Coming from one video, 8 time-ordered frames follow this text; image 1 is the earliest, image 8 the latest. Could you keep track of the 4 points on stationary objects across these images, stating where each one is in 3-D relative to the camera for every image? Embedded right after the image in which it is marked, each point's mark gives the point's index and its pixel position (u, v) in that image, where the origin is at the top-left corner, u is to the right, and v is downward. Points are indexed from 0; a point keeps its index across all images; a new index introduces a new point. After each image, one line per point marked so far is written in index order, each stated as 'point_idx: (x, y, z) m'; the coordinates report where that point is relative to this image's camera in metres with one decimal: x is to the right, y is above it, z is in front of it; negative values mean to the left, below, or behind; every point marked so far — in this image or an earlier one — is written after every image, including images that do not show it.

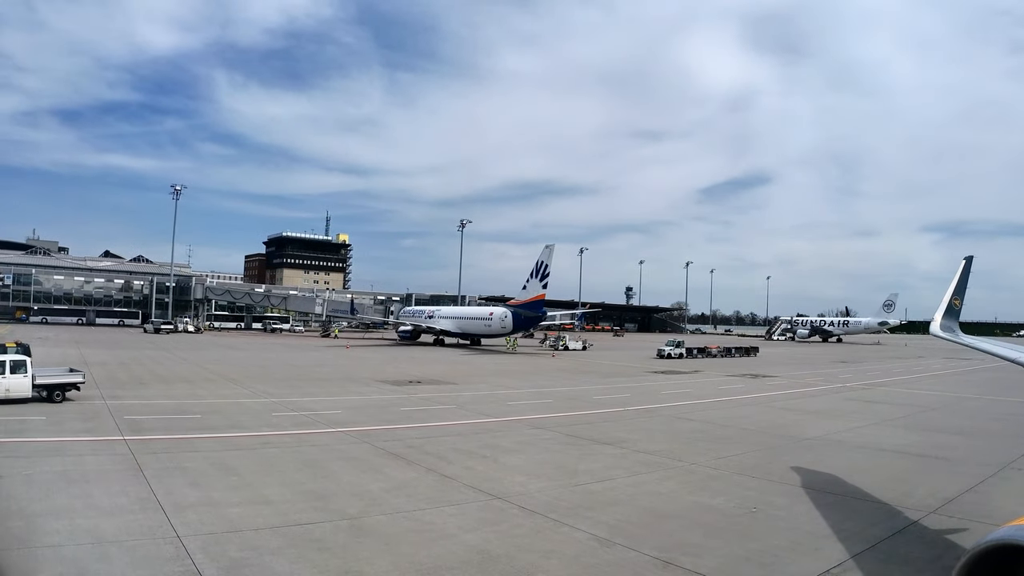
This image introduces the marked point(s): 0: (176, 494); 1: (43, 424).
0: (-5.2, -3.2, +9.3) m
1: (-10.6, -3.1, +13.4) m
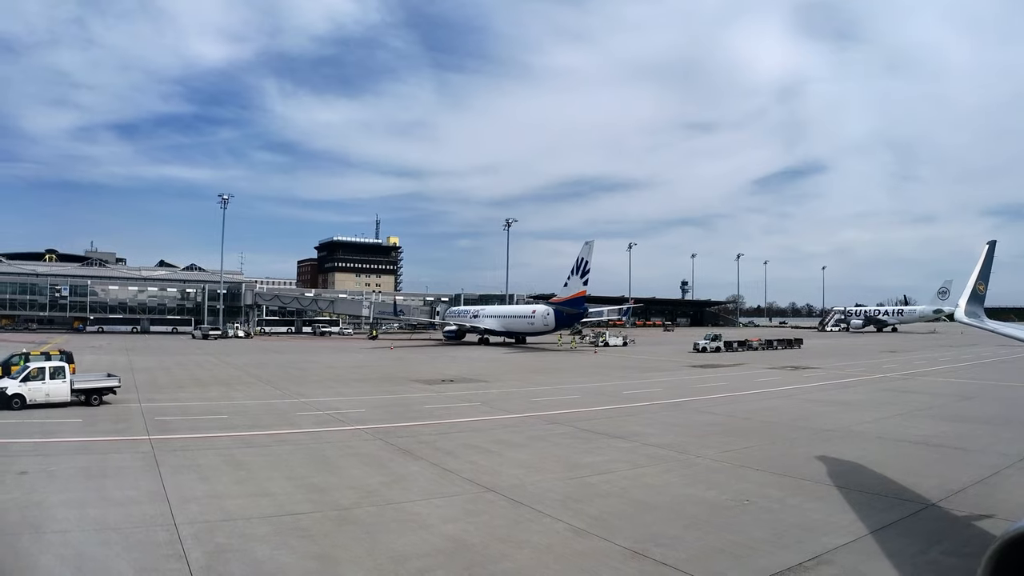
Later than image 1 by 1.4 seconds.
0: (-5.5, -3.3, +10.0) m
1: (-10.6, -3.3, +14.4) m
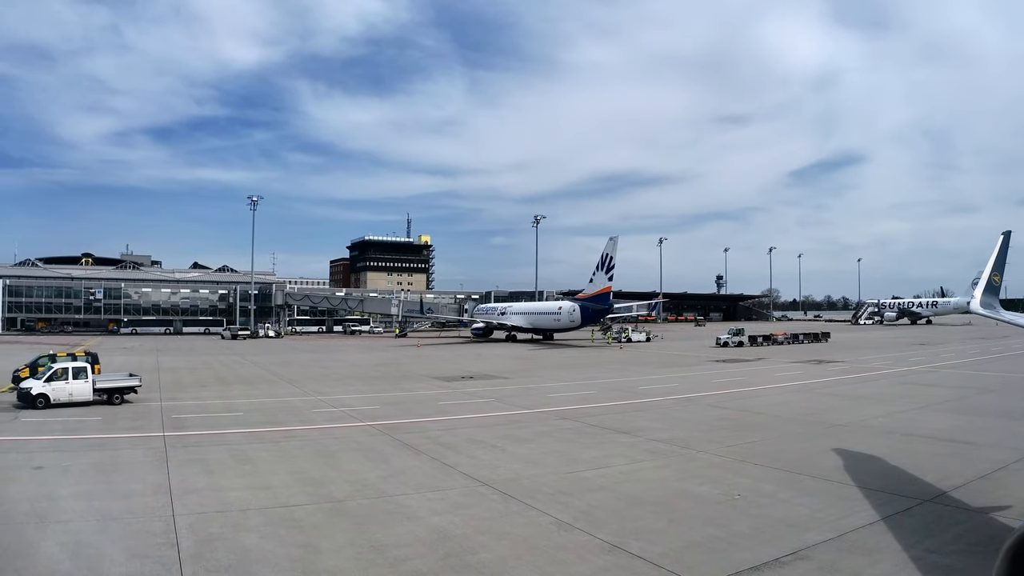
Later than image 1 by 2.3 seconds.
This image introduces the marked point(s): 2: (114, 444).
0: (-5.7, -3.4, +10.5) m
1: (-10.6, -3.4, +15.1) m
2: (-8.6, -3.3, +12.9) m
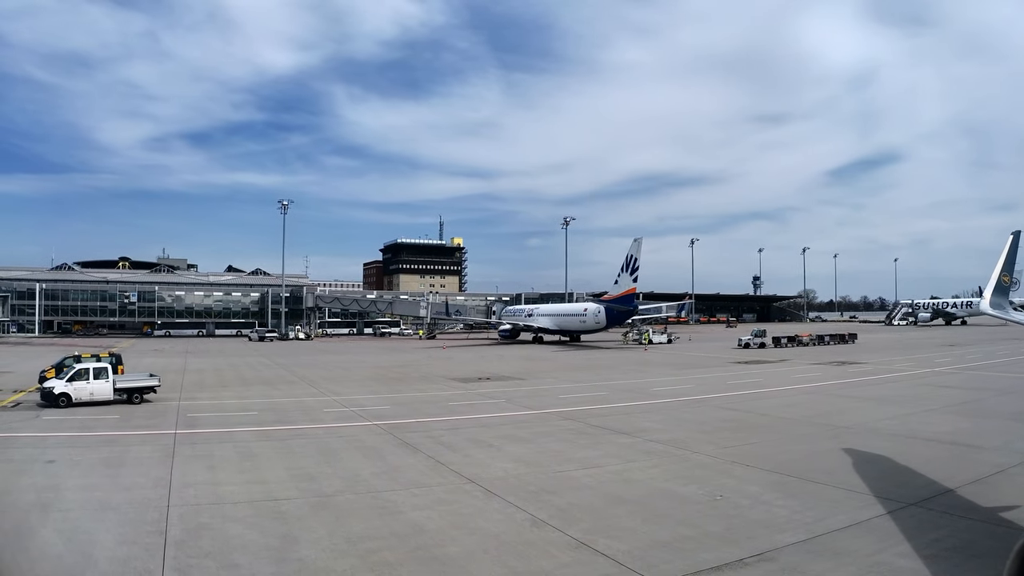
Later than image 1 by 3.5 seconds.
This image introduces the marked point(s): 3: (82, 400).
0: (-6.0, -3.5, +11.1) m
1: (-10.7, -3.6, +15.9) m
2: (-8.8, -3.5, +13.6) m
3: (-13.4, -3.5, +18.7) m
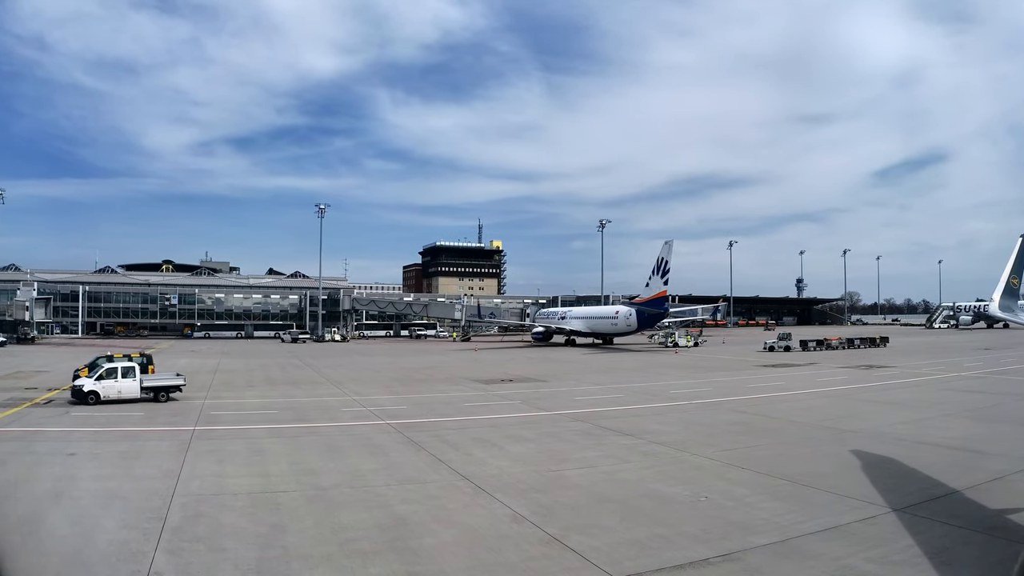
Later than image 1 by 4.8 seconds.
0: (-6.2, -3.6, +11.9) m
1: (-10.7, -3.7, +16.9) m
2: (-8.9, -3.6, +14.5) m
3: (-13.2, -3.6, +19.8) m
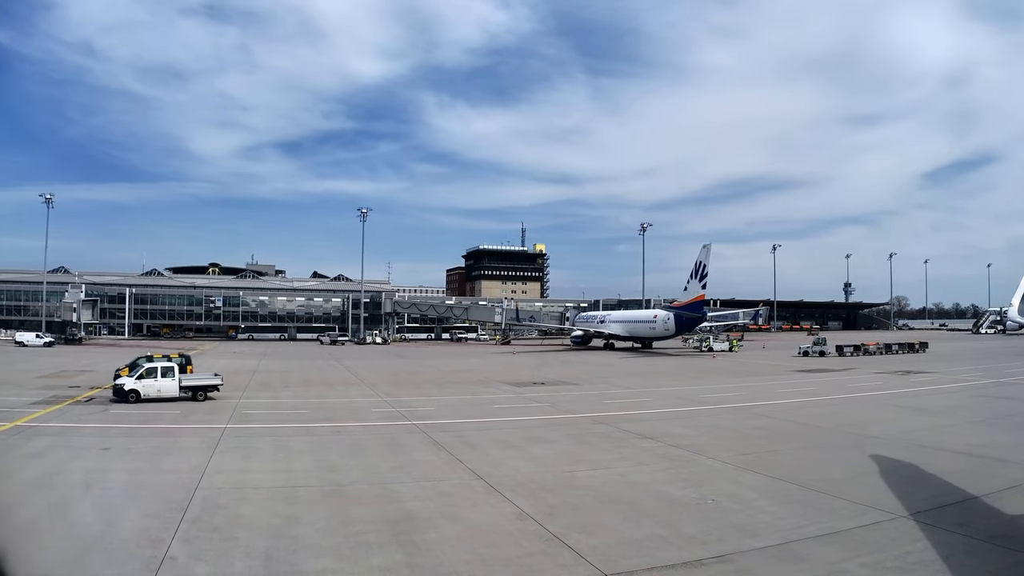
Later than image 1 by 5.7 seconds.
0: (-6.0, -3.6, +12.5) m
1: (-10.1, -3.8, +17.8) m
2: (-8.5, -3.7, +15.2) m
3: (-12.5, -3.8, +20.8) m
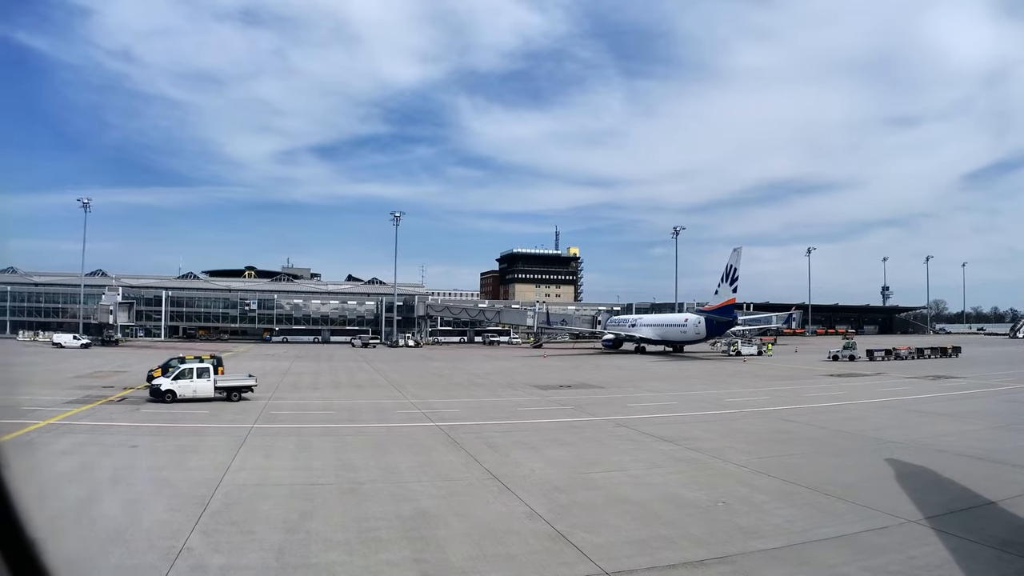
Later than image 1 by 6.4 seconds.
0: (-5.7, -3.7, +13.0) m
1: (-9.6, -3.9, +18.5) m
2: (-8.1, -3.8, +15.8) m
3: (-11.8, -3.9, +21.6) m
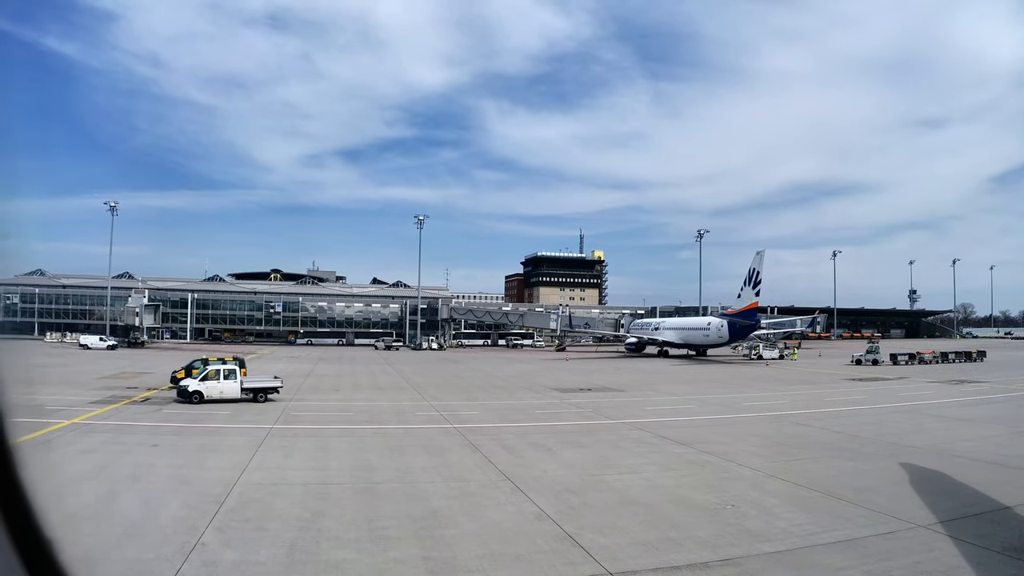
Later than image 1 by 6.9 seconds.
0: (-5.4, -3.8, +13.3) m
1: (-9.1, -4.0, +18.9) m
2: (-7.7, -3.9, +16.3) m
3: (-11.2, -4.0, +22.1) m
